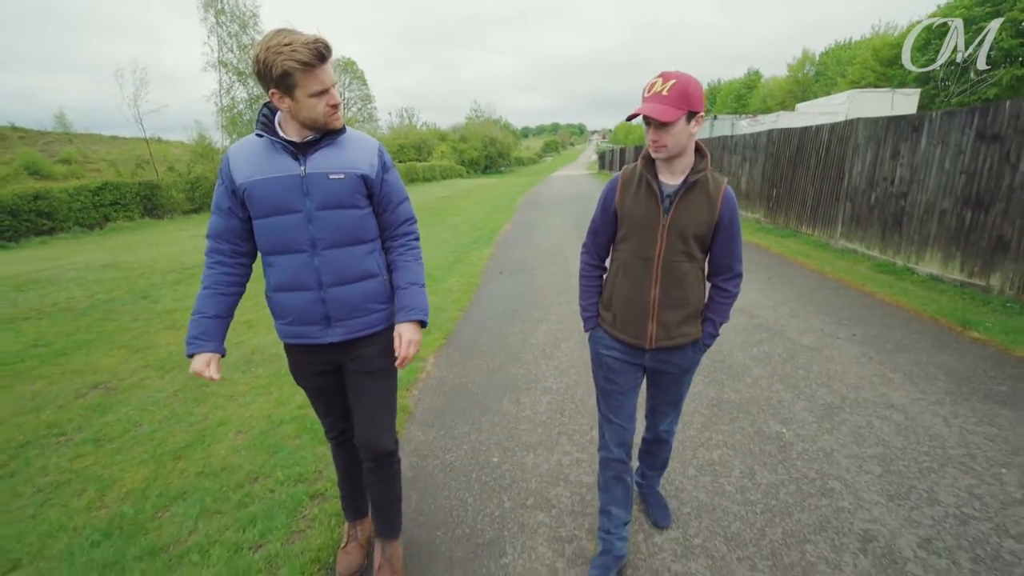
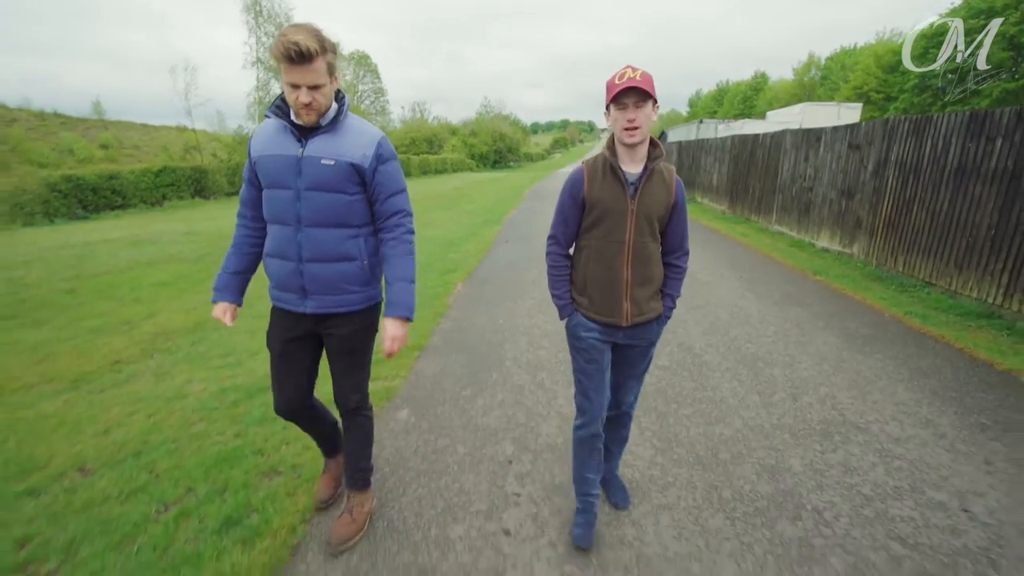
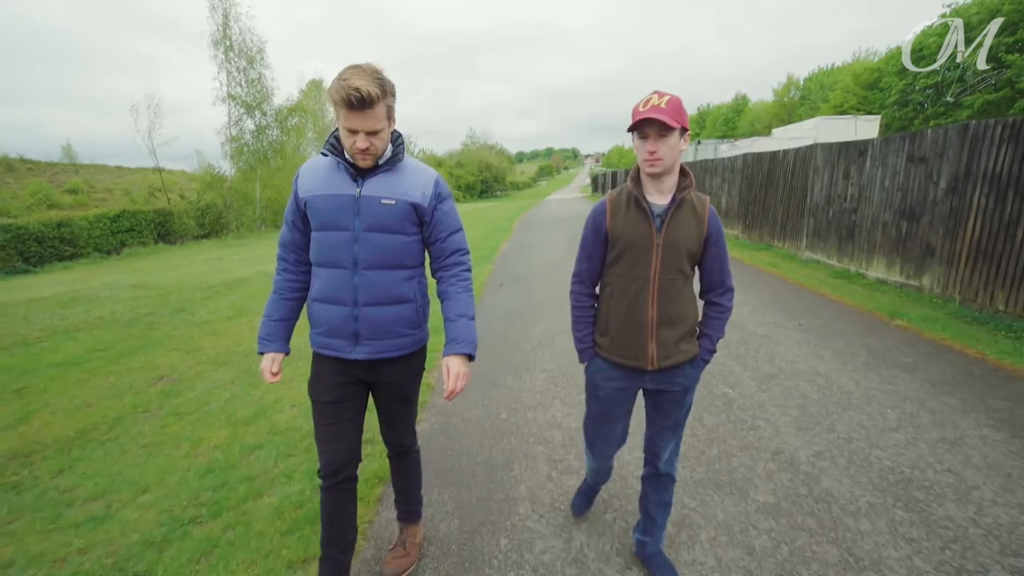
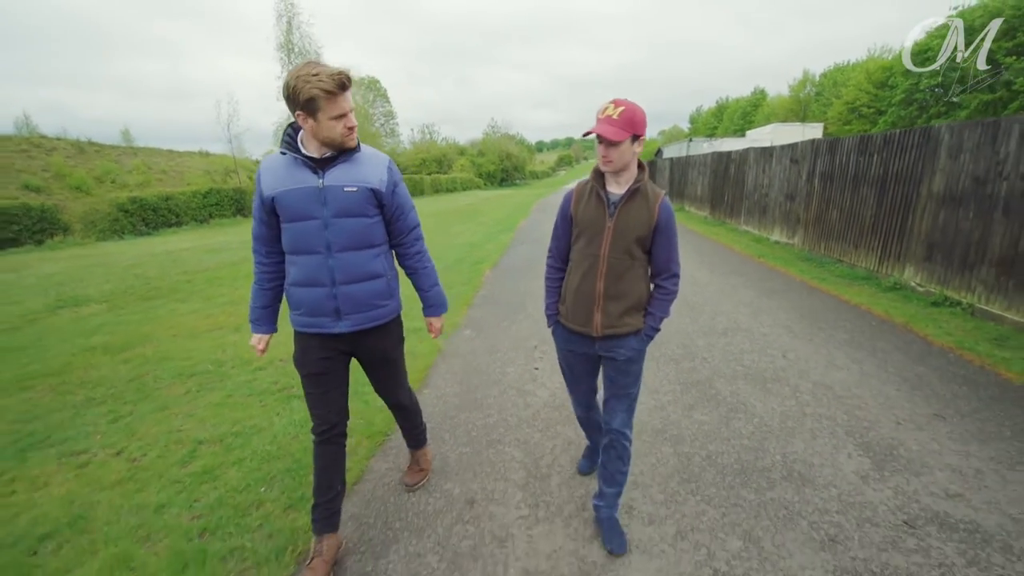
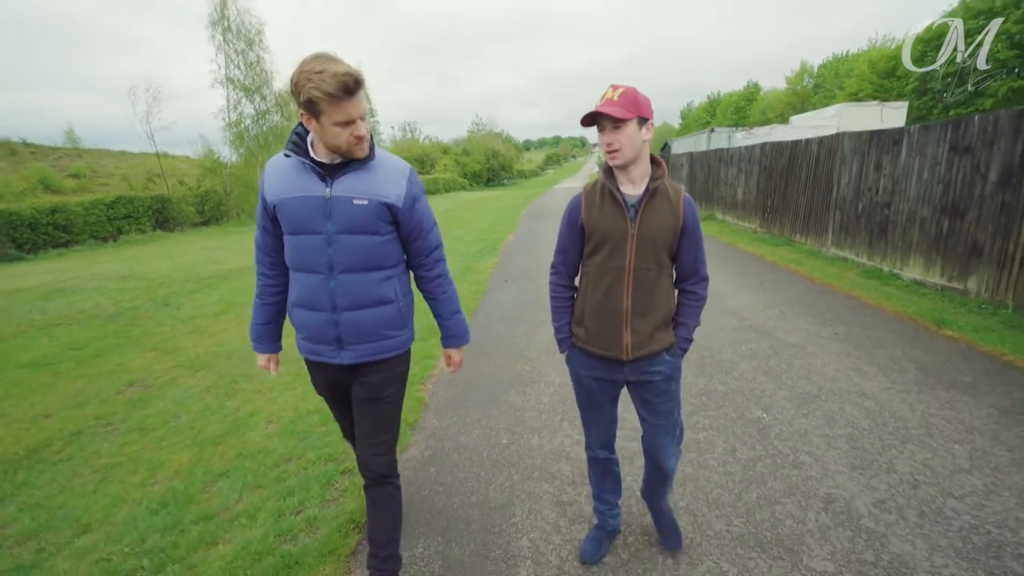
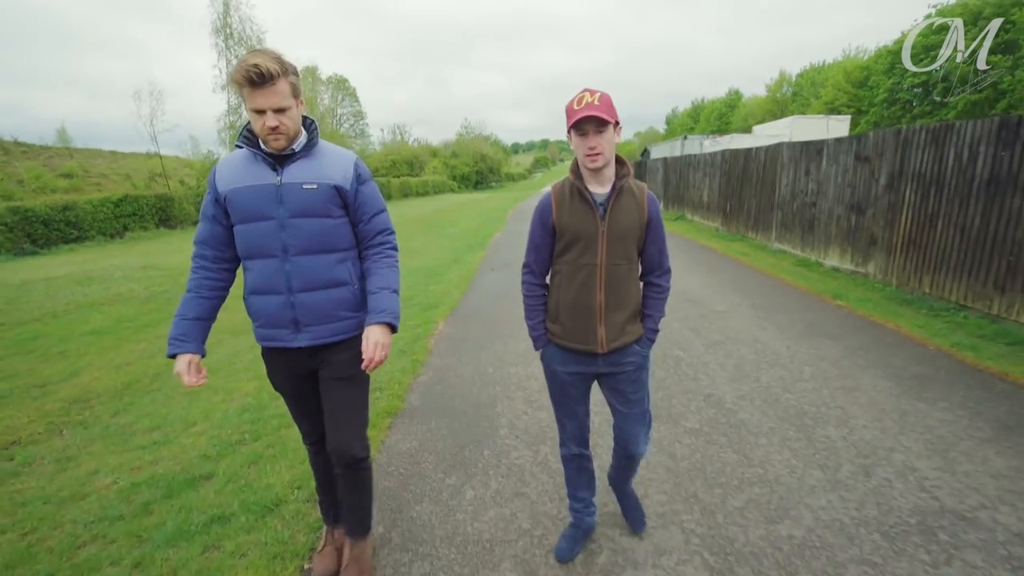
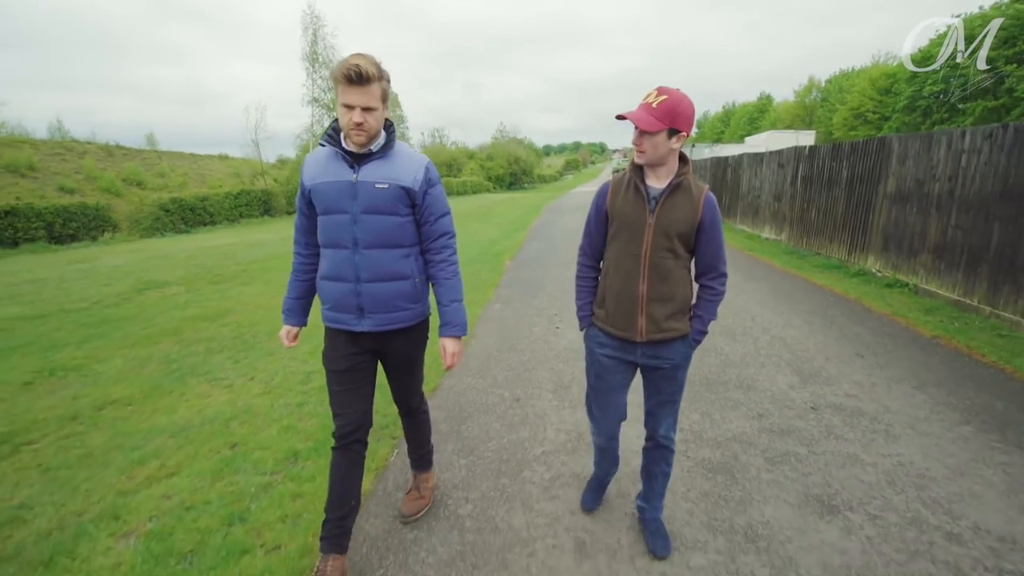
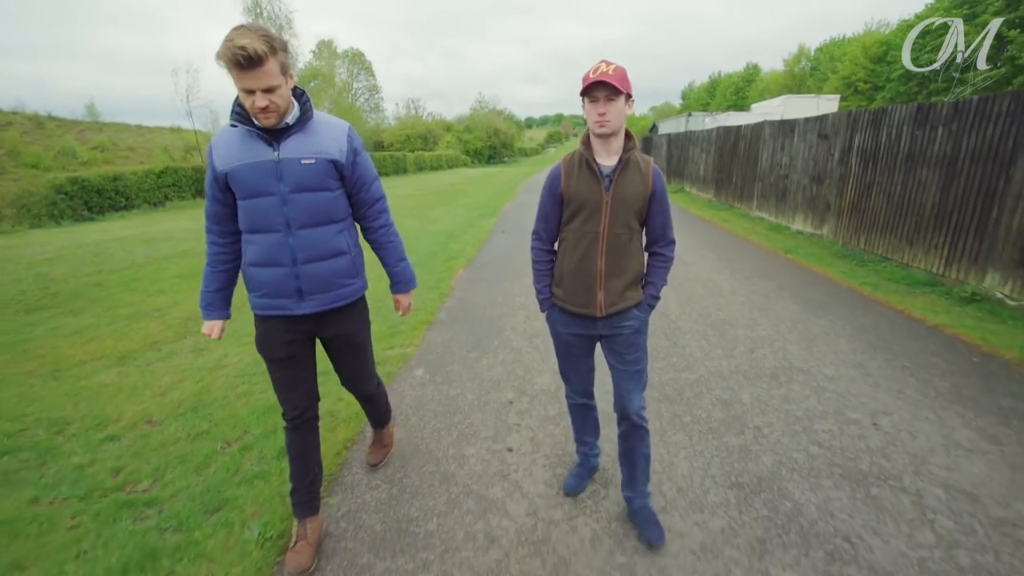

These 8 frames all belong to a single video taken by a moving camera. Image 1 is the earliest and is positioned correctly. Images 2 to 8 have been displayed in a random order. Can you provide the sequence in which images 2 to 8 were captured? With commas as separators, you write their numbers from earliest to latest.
5, 3, 6, 2, 8, 4, 7
